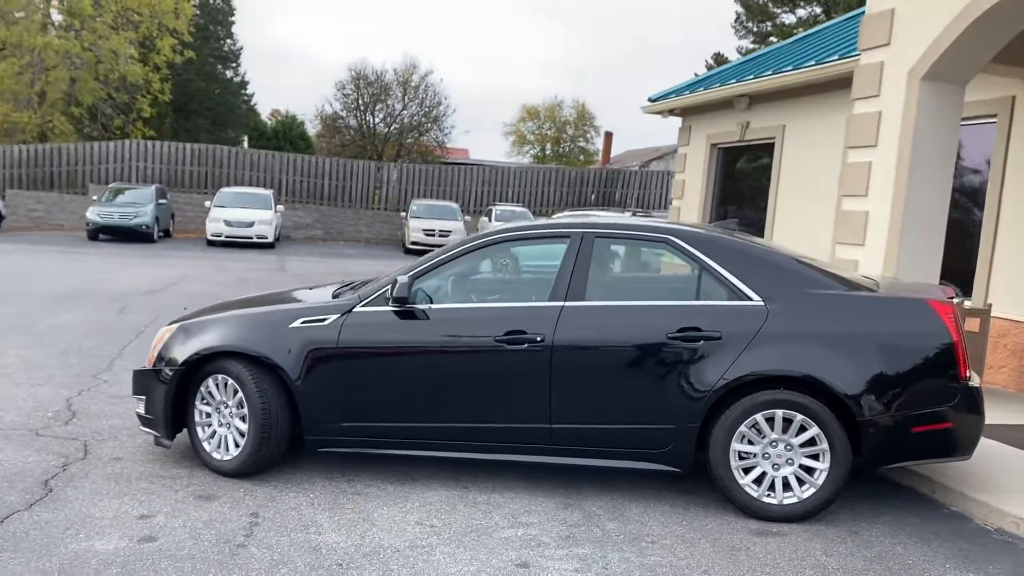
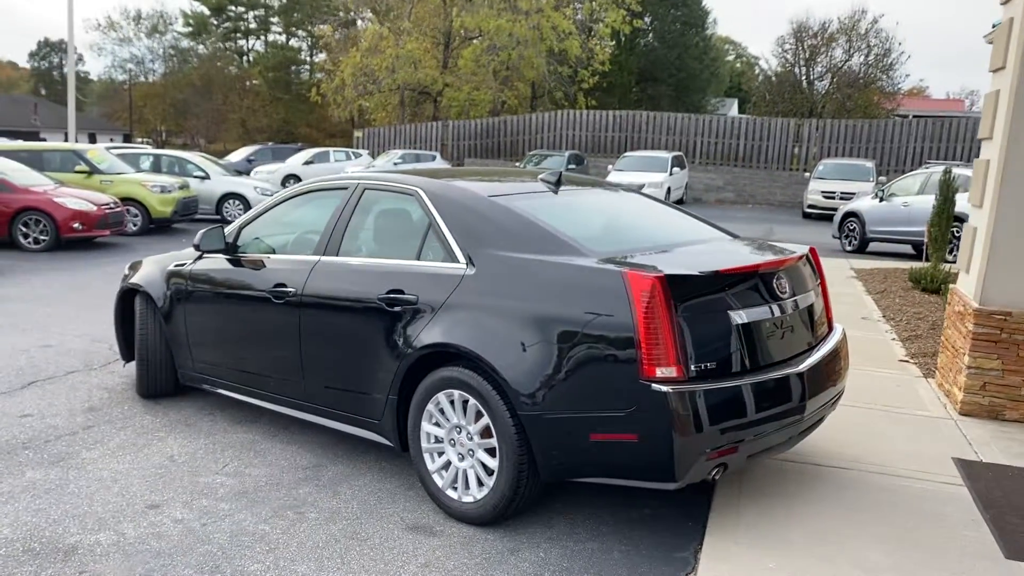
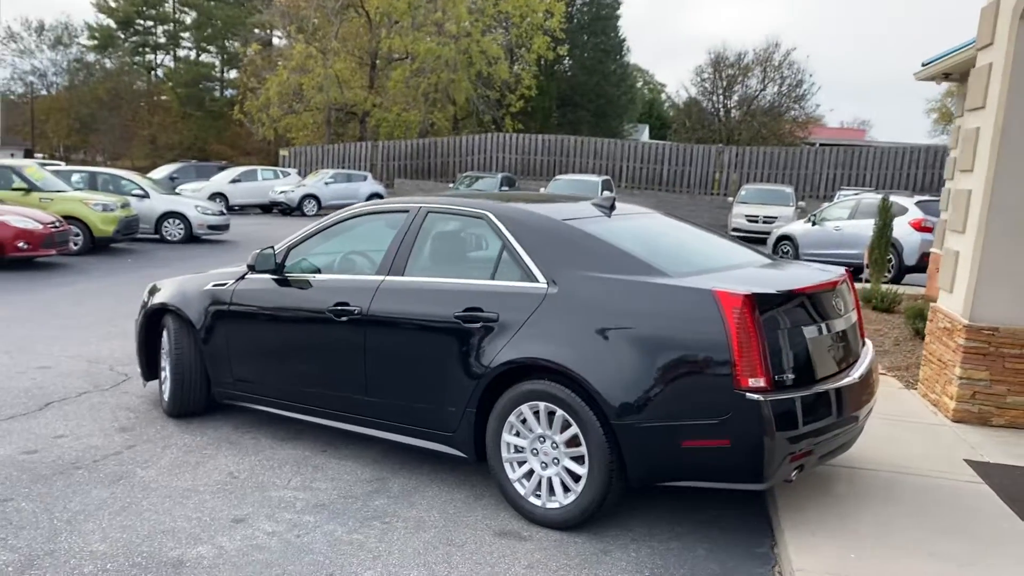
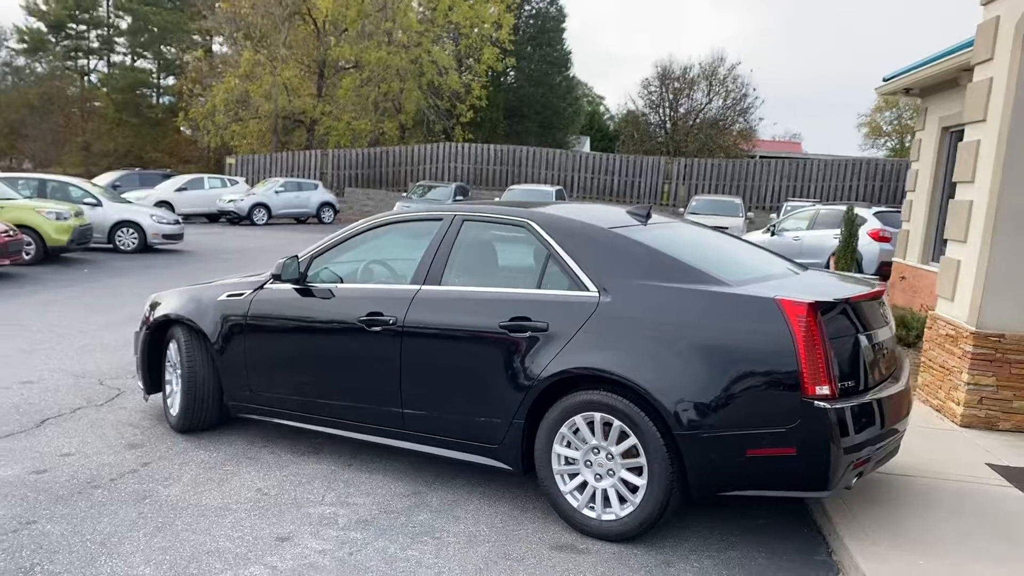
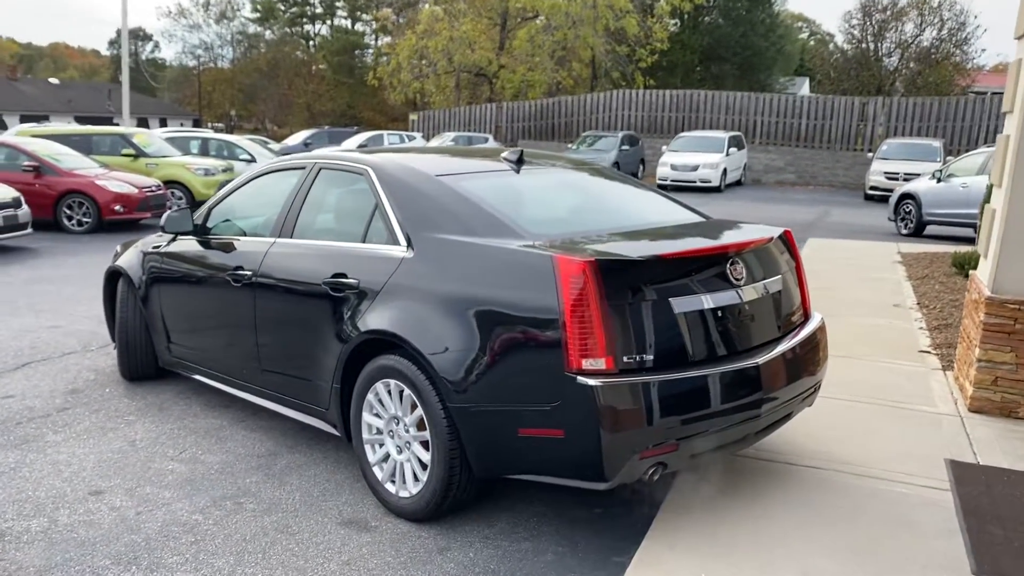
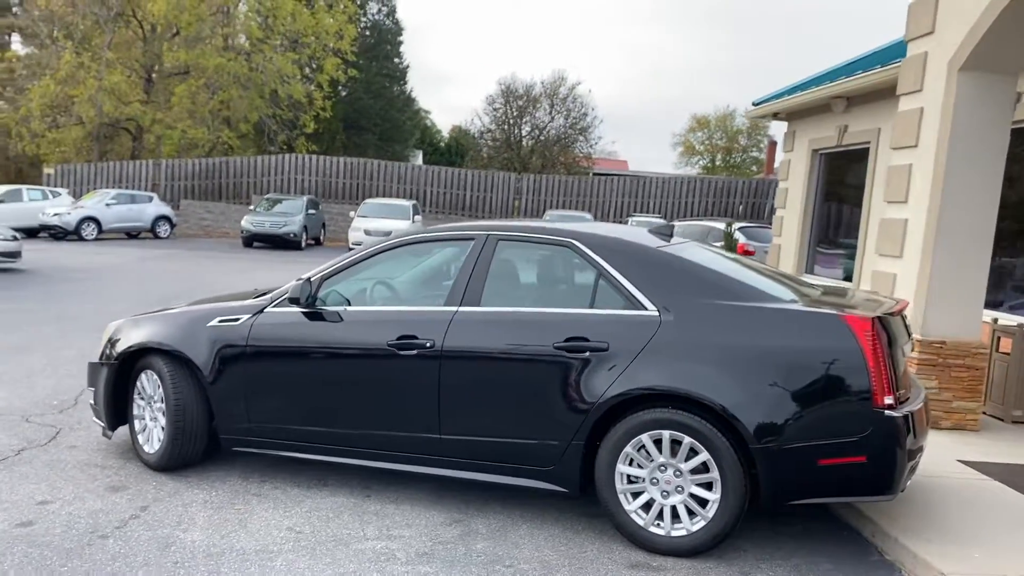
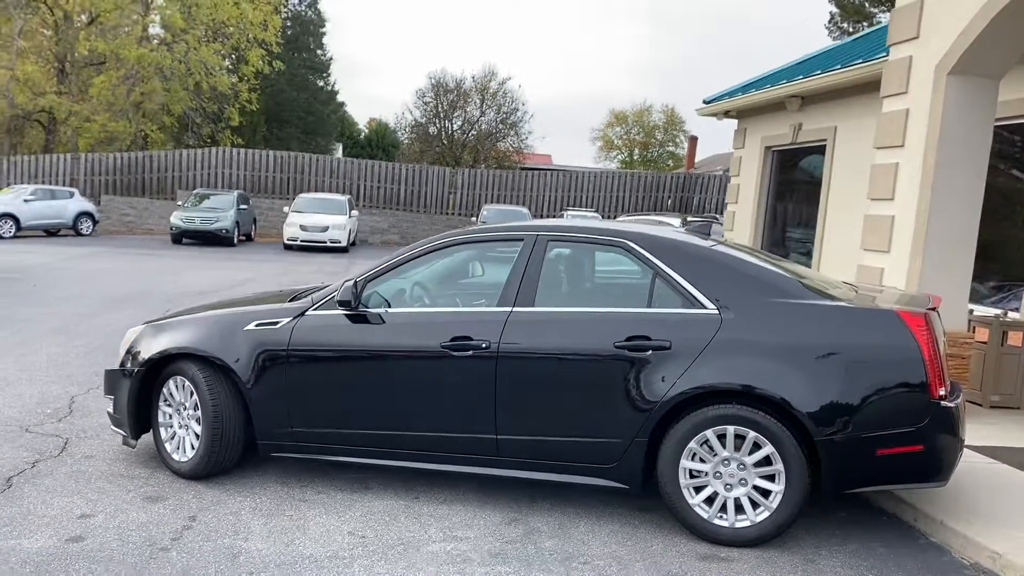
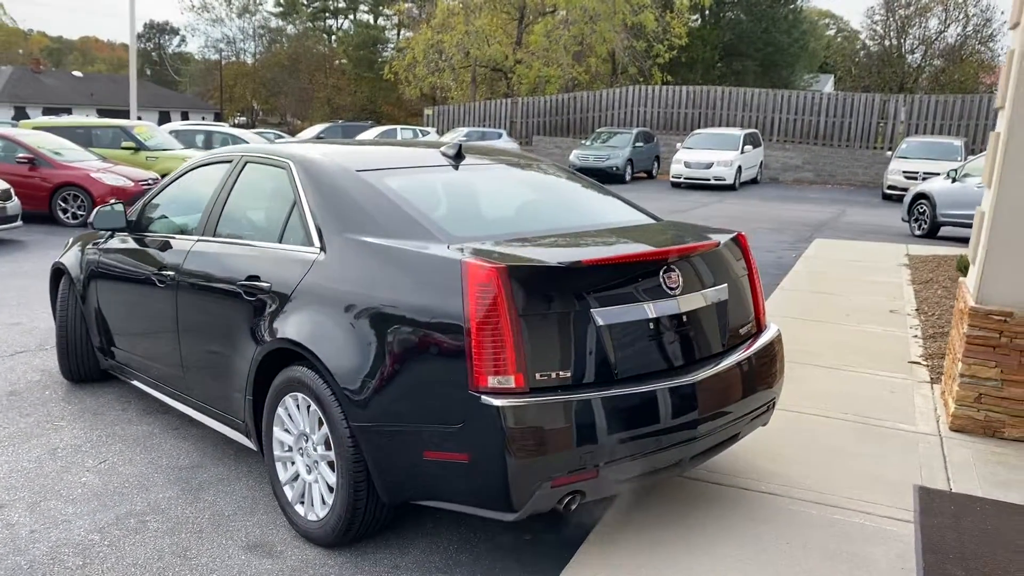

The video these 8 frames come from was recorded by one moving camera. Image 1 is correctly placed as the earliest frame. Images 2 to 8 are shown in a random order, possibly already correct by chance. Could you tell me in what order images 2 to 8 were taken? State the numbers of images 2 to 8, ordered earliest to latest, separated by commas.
7, 6, 4, 3, 2, 5, 8
